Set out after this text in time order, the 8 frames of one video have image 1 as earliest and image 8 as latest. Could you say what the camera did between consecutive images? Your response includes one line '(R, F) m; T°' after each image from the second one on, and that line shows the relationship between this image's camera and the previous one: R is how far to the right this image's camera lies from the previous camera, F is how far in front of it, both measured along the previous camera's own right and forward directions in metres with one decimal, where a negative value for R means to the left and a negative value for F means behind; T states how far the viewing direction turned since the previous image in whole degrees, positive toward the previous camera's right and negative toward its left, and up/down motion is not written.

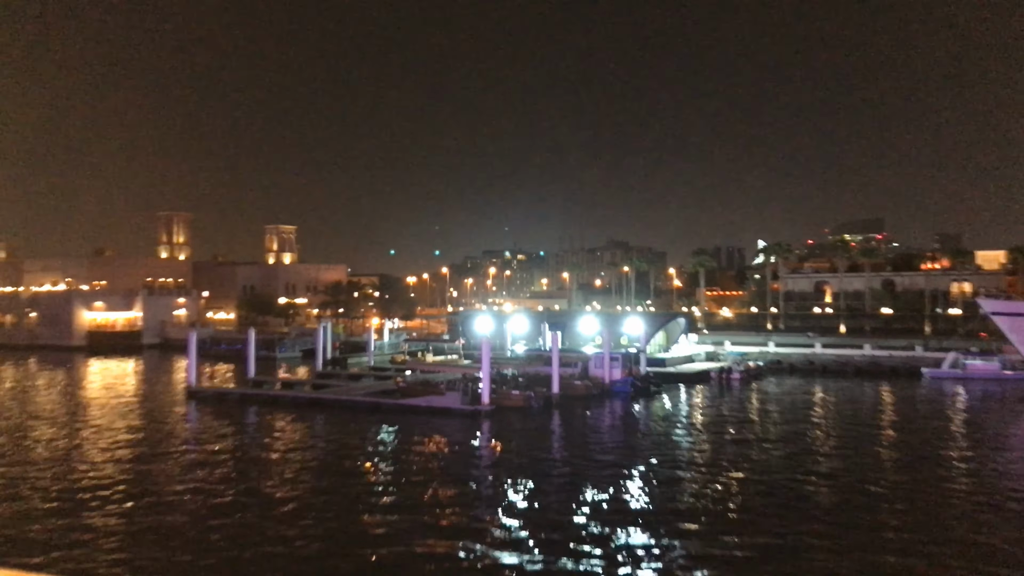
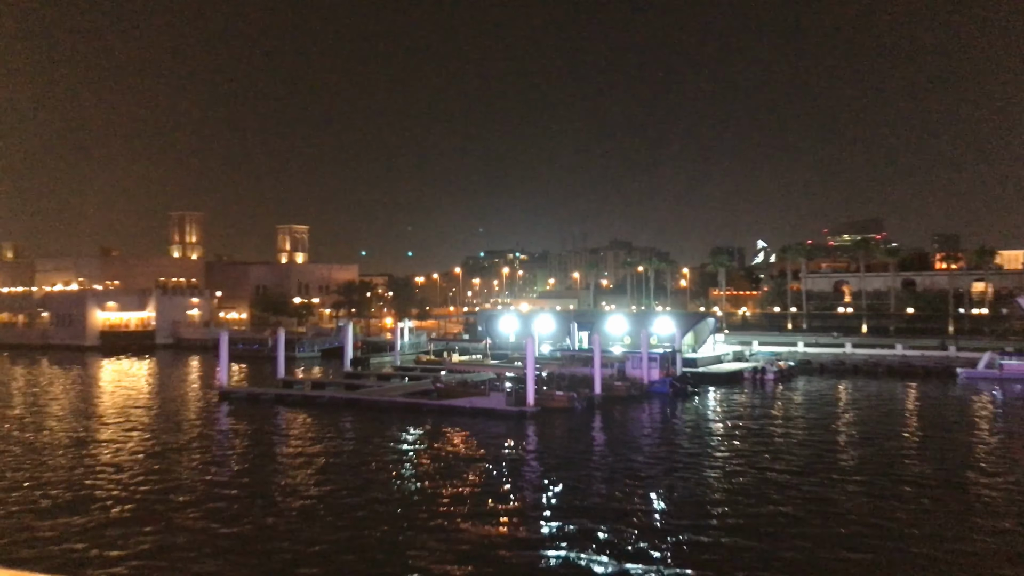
(-1.5, +0.5) m; 0°
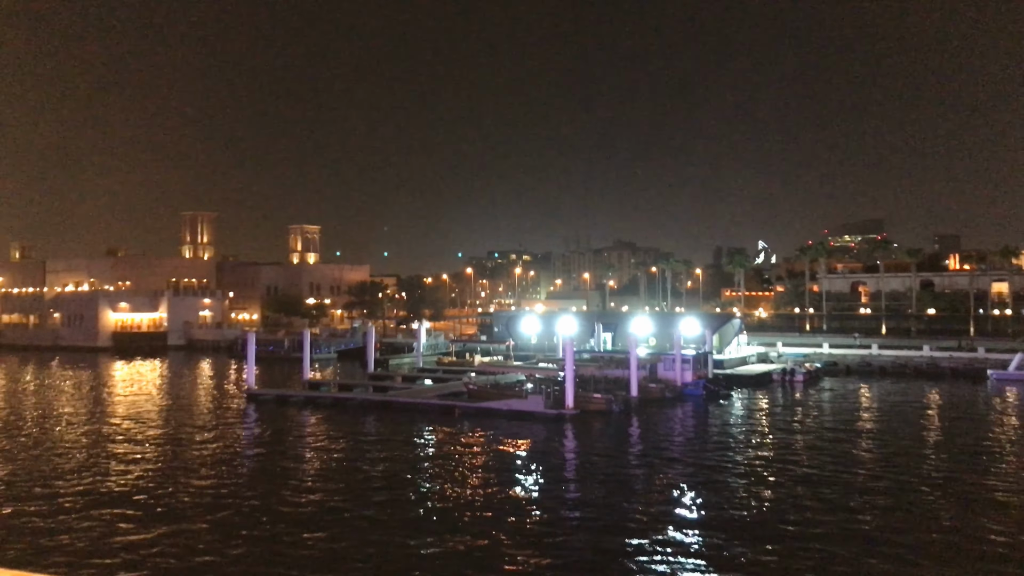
(-1.3, +0.4) m; 0°
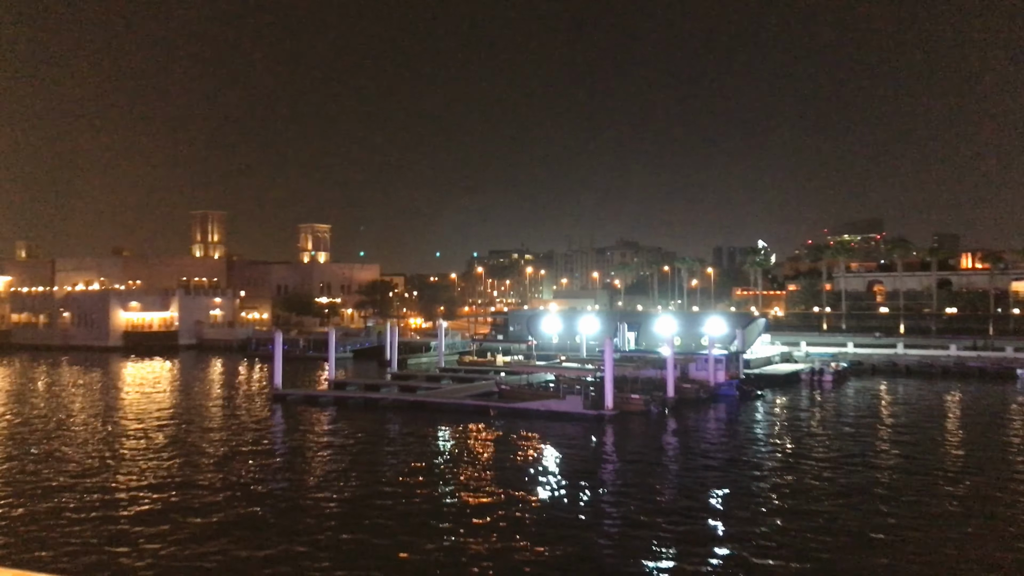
(-1.2, +0.4) m; 0°
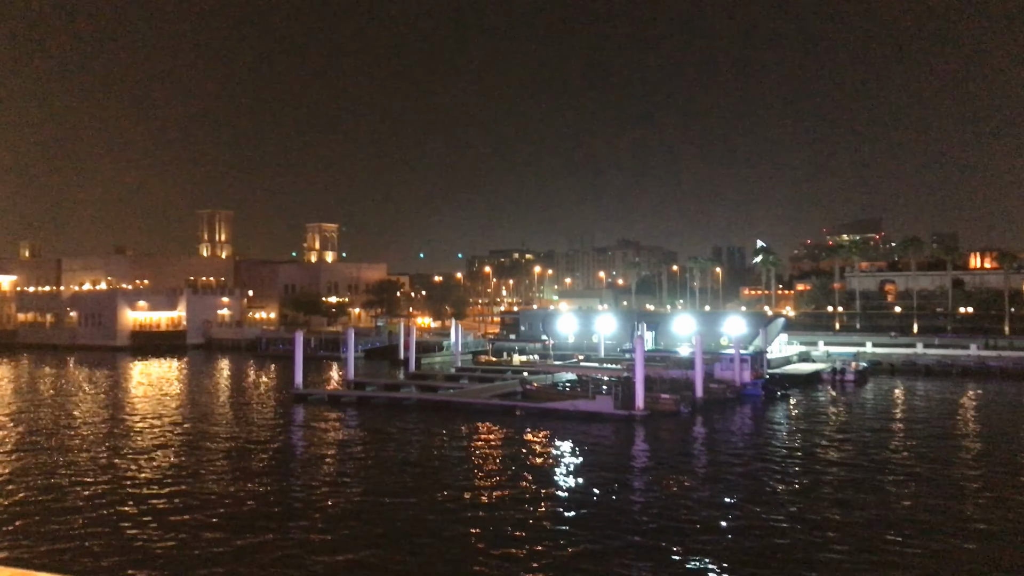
(-1.0, +0.3) m; 0°
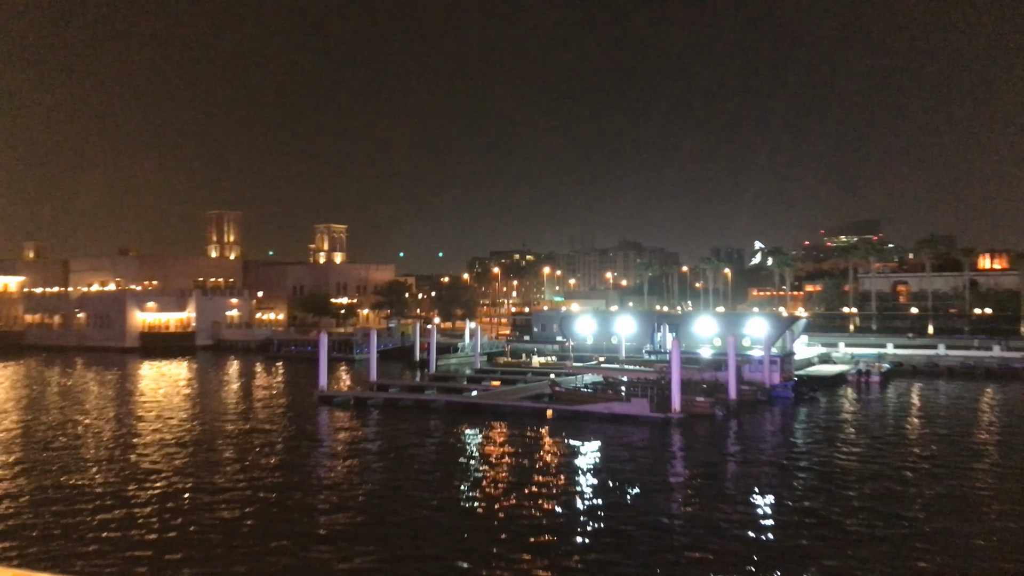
(-1.1, +0.3) m; 0°
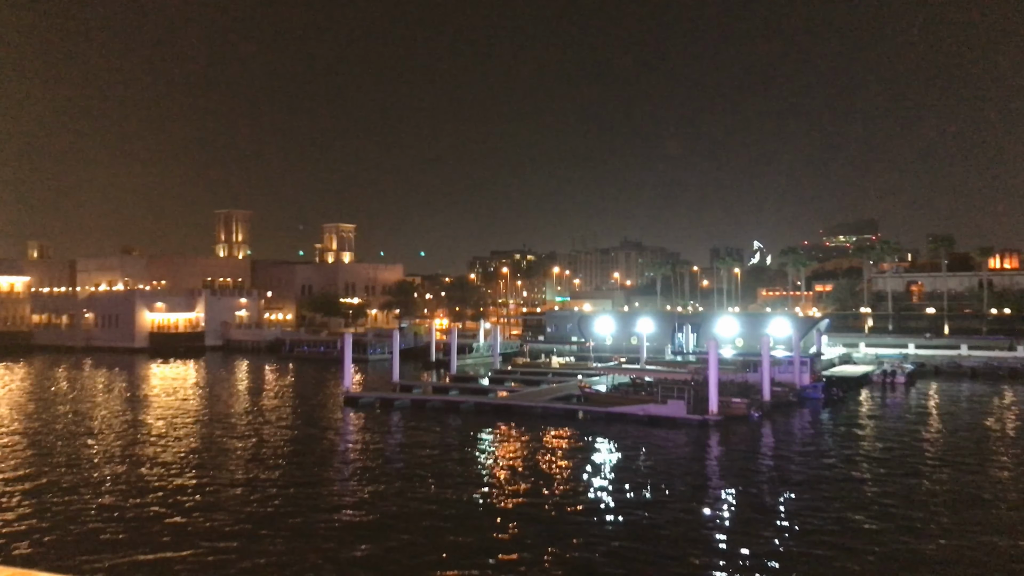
(-1.1, +0.4) m; 0°
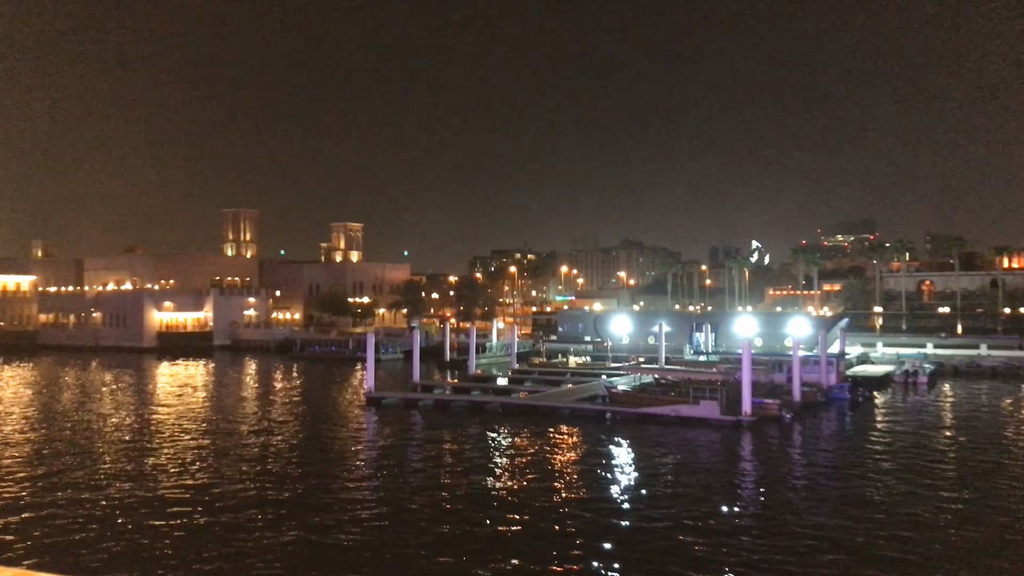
(-1.0, +0.2) m; 0°
